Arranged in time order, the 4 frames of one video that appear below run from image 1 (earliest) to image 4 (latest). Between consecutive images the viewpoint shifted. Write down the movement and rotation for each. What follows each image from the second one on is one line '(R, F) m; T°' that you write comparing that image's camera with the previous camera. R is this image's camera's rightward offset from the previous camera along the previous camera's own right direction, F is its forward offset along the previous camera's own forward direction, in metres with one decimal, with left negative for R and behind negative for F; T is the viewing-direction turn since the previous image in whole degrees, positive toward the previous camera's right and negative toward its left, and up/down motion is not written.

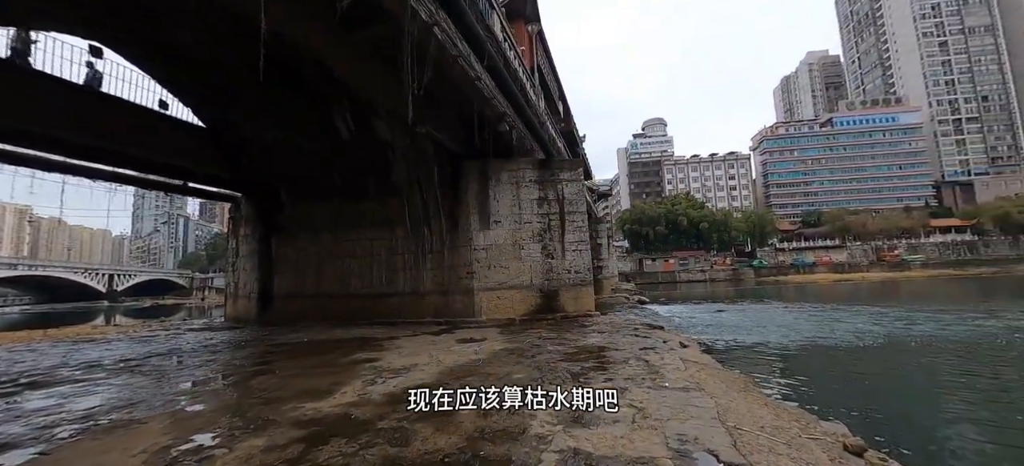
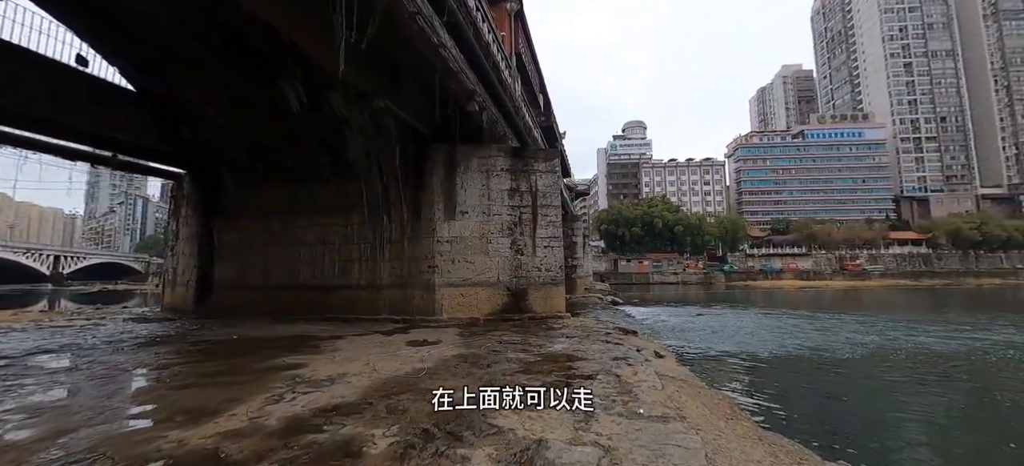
(+0.2, +0.7) m; +3°
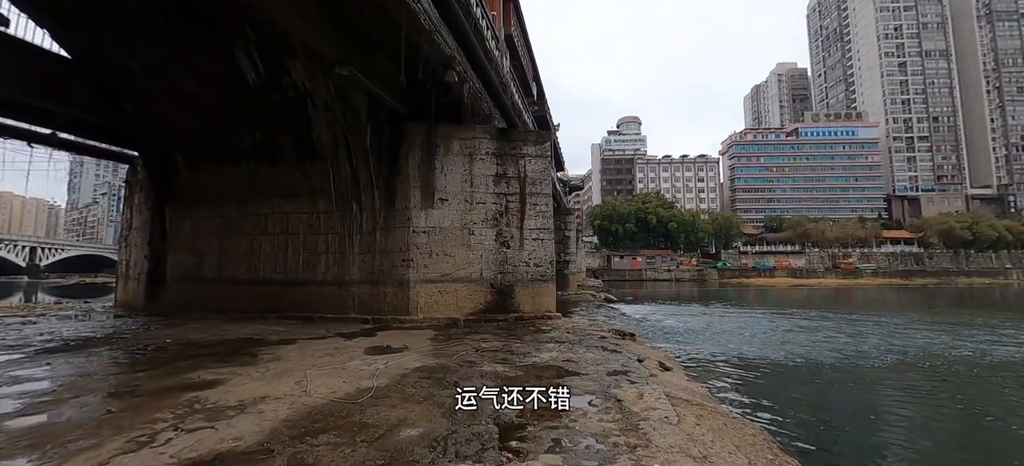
(+0.2, +0.9) m; +1°
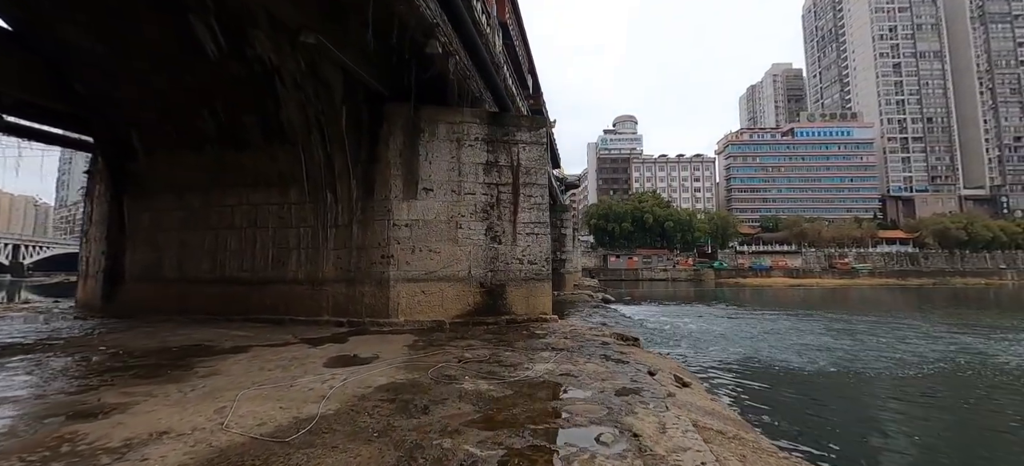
(+0.1, +0.8) m; +1°
